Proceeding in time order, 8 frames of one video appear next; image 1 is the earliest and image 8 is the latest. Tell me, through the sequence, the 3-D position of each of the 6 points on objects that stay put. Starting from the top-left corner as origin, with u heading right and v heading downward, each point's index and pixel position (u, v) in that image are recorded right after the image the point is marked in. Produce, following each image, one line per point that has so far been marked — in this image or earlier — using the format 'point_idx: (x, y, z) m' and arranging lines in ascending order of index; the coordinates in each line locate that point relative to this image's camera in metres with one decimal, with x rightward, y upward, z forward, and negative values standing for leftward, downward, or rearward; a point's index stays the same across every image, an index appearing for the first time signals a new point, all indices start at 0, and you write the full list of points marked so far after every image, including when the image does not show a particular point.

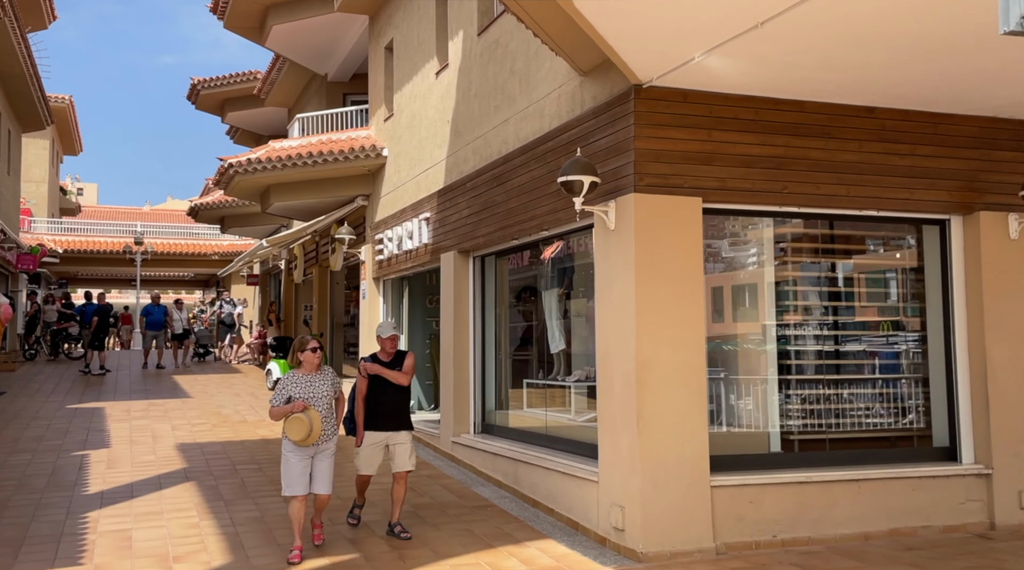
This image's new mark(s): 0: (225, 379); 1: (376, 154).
0: (-5.8, -1.9, +16.0) m
1: (-2.0, +1.9, +11.8) m
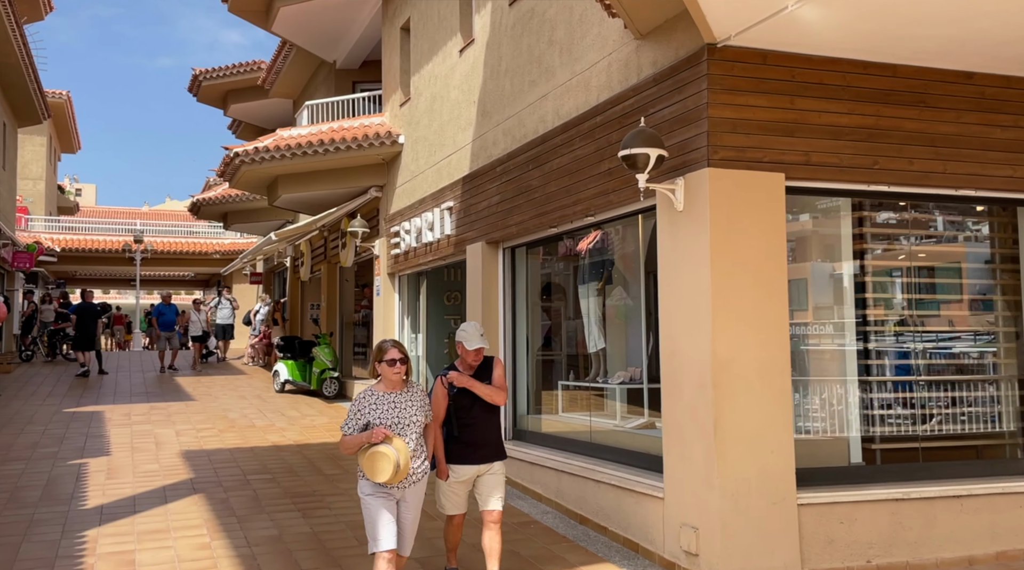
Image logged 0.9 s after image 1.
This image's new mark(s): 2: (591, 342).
0: (-5.4, -1.8, +15.3) m
1: (-1.7, +2.0, +11.1) m
2: (+0.7, -0.6, +7.7) m
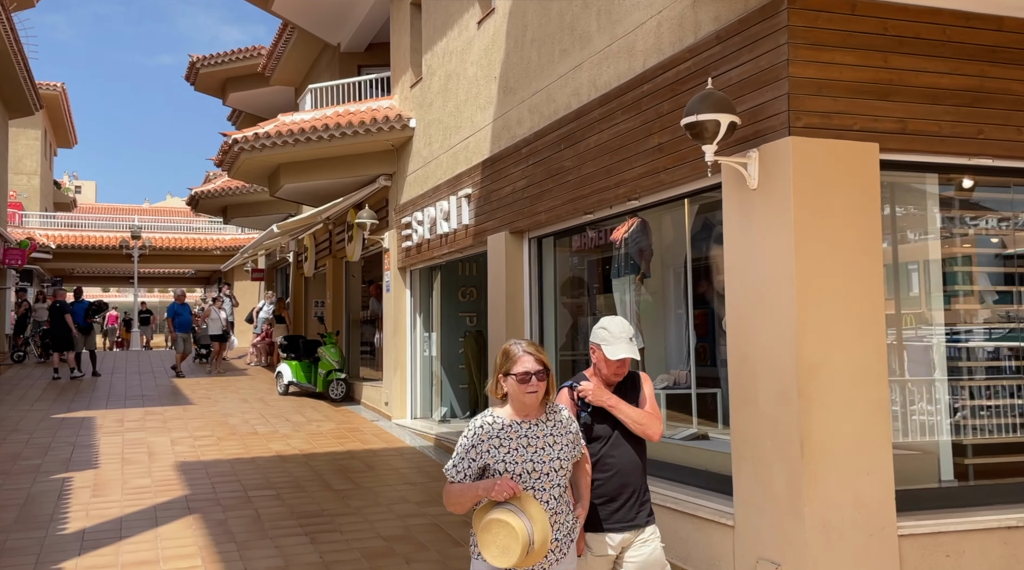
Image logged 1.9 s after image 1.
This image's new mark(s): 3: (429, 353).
0: (-5.1, -1.8, +14.6) m
1: (-1.4, +2.1, +10.3) m
2: (+0.9, -0.5, +7.0) m
3: (-1.1, -0.9, +10.7) m
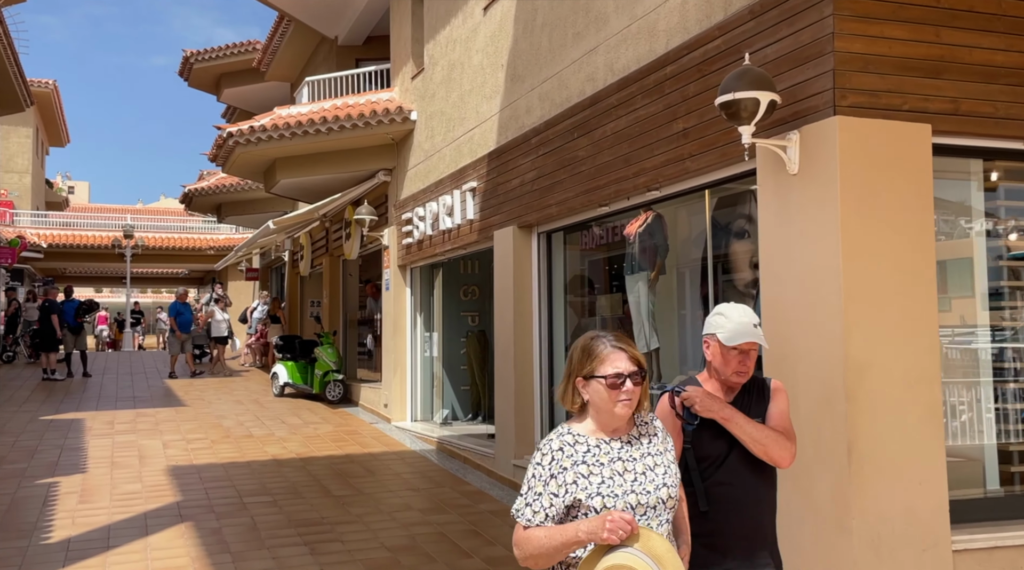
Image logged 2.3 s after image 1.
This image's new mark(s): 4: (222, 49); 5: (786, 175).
0: (-5.1, -1.8, +14.2) m
1: (-1.4, +2.1, +9.9) m
2: (+1.0, -0.5, +6.6) m
3: (-1.1, -0.9, +10.4) m
4: (-6.2, +5.0, +17.0) m
5: (+1.4, +0.6, +4.1) m
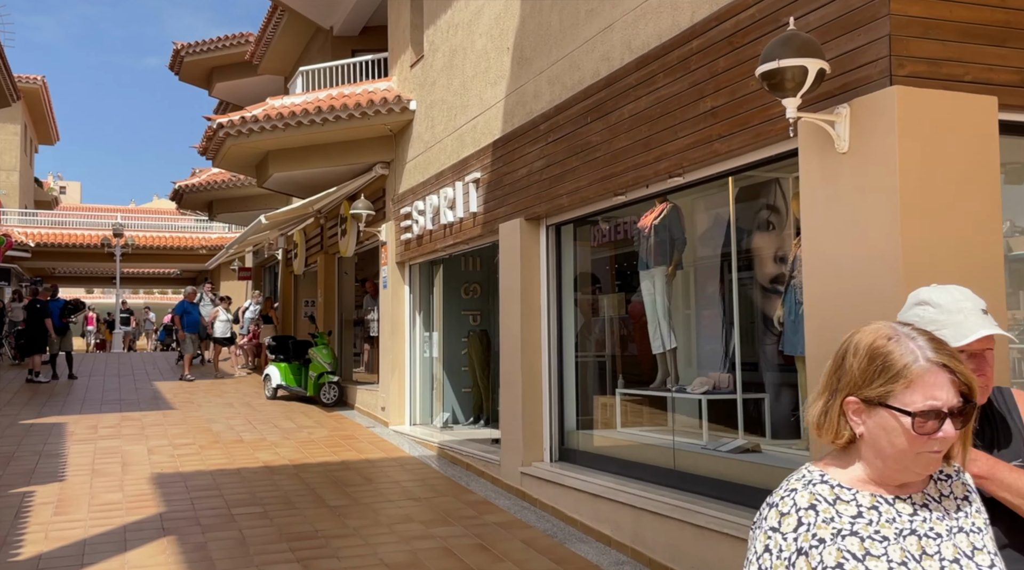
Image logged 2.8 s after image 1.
0: (-5.1, -1.7, +13.7) m
1: (-1.3, +2.1, +9.5) m
2: (+1.1, -0.4, +6.2) m
3: (-1.0, -0.9, +10.0) m
4: (-6.2, +5.0, +16.5) m
5: (+1.5, +0.6, +3.7) m
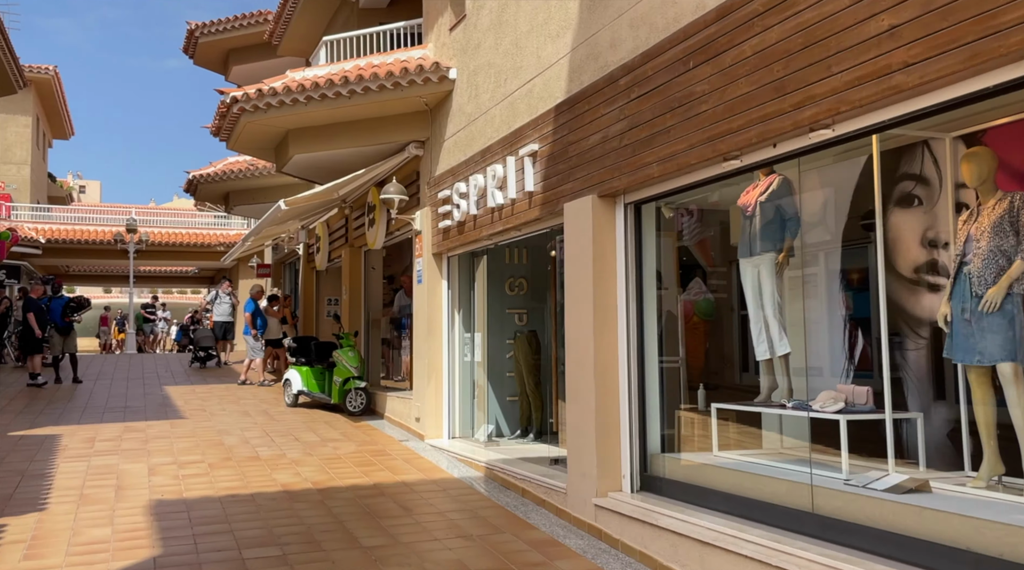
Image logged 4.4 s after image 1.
0: (-4.5, -1.7, +12.7) m
1: (-0.8, +2.2, +8.4) m
2: (+1.5, -0.4, +5.0) m
3: (-0.5, -0.8, +8.8) m
4: (-5.5, +5.1, +15.5) m
5: (+1.9, +0.7, +2.5) m
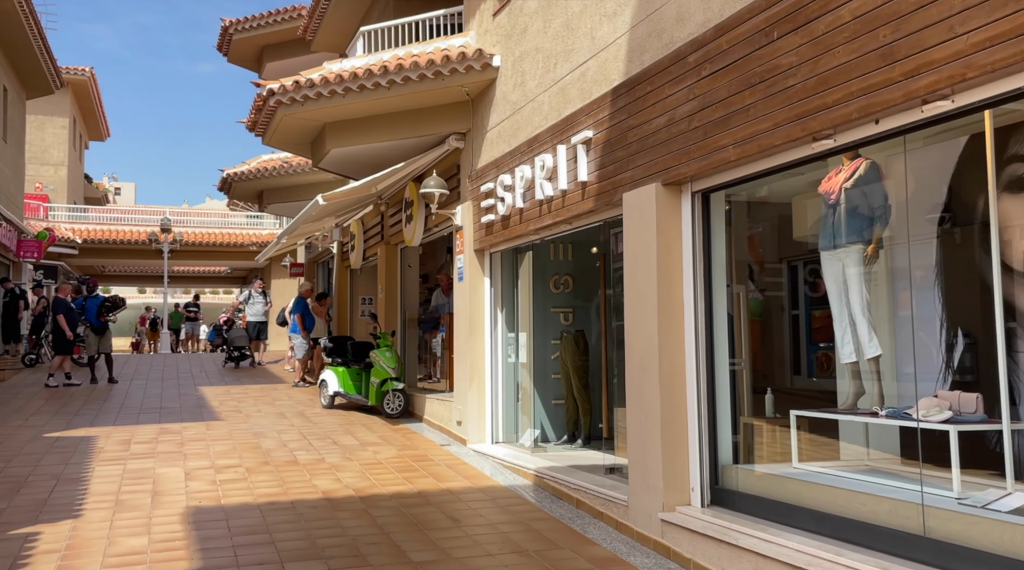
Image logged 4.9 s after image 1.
0: (-3.8, -1.7, +12.4) m
1: (-0.3, +2.2, +8.0) m
2: (+1.9, -0.4, +4.5) m
3: (0.0, -0.8, +8.4) m
4: (-4.7, +5.1, +15.2) m
5: (+2.2, +0.7, +2.0) m
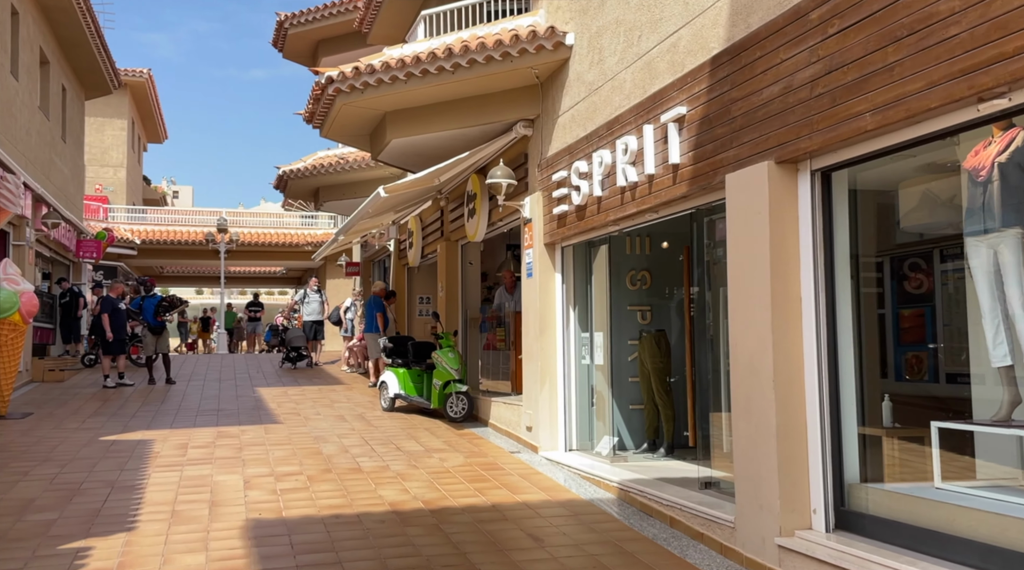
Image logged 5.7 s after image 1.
0: (-2.8, -1.6, +12.0) m
1: (+0.4, +2.2, +7.4) m
2: (+2.4, -0.3, +3.8) m
3: (+0.8, -0.7, +7.8) m
4: (-3.6, +5.1, +14.9) m
5: (+2.5, +0.8, +1.3) m
